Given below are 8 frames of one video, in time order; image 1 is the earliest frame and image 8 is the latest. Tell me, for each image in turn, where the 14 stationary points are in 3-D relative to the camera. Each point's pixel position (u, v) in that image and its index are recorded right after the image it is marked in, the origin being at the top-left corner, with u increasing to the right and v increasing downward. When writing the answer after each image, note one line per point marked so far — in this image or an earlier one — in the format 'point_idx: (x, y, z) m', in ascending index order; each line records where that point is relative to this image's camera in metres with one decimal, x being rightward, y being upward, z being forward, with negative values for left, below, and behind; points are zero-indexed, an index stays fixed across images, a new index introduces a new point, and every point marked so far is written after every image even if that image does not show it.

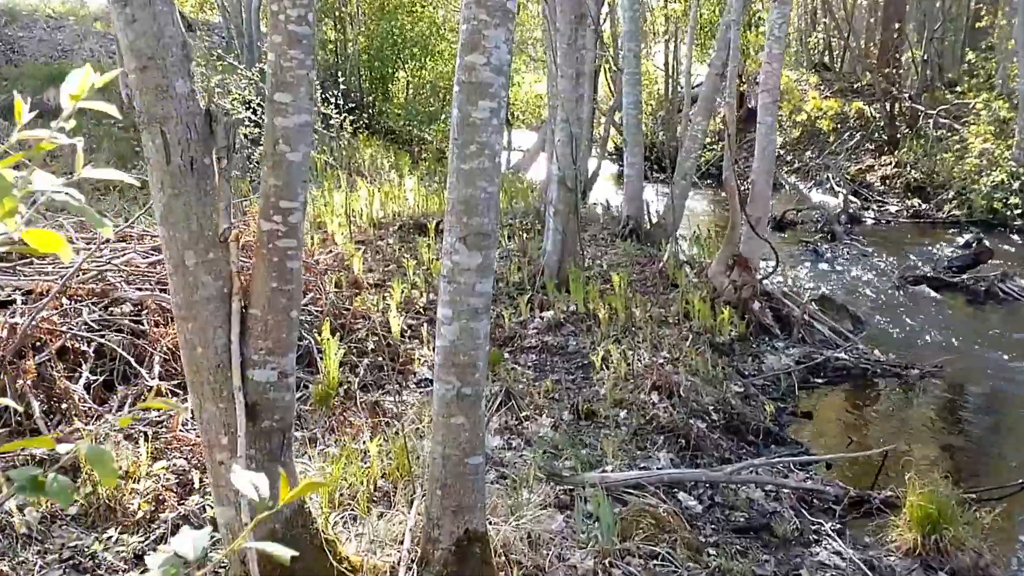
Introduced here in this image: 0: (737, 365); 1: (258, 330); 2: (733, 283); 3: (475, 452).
0: (+1.8, -0.6, +7.5) m
1: (-0.9, -0.2, +3.5) m
2: (+2.0, 0.0, +8.6) m
3: (-0.1, -0.7, +3.6) m
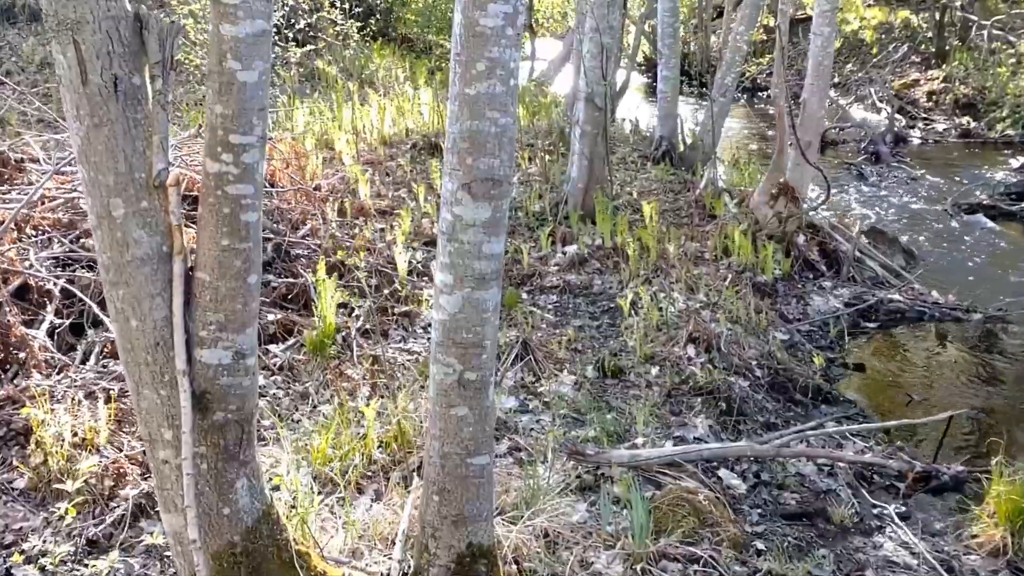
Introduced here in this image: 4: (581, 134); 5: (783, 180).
0: (+1.9, -0.2, +6.8) m
1: (-0.9, 0.0, +2.7) m
2: (+2.2, +0.6, +7.8) m
3: (-0.1, -0.5, +3.0) m
4: (+0.6, +1.3, +7.7) m
5: (+2.3, +0.9, +7.8) m
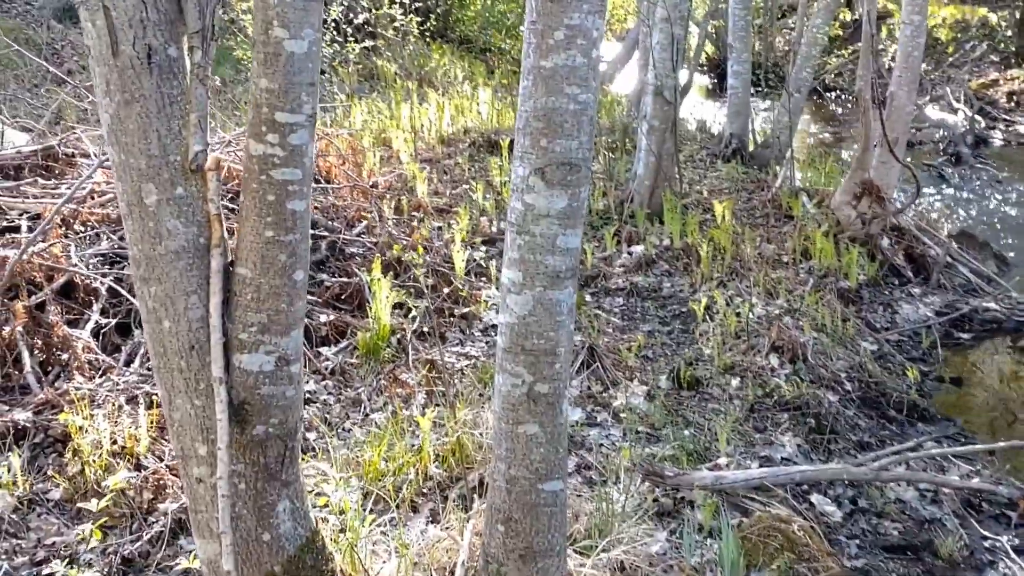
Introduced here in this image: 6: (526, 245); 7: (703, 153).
0: (+2.4, -0.2, +6.3) m
1: (-0.7, 0.0, +2.4) m
2: (+2.7, +0.6, +7.3) m
3: (+0.1, -0.5, +2.6) m
4: (+1.1, +1.2, +7.3) m
5: (+2.8, +0.9, +7.3) m
6: (0.0, +0.1, +2.6) m
7: (+2.0, +1.4, +9.9) m
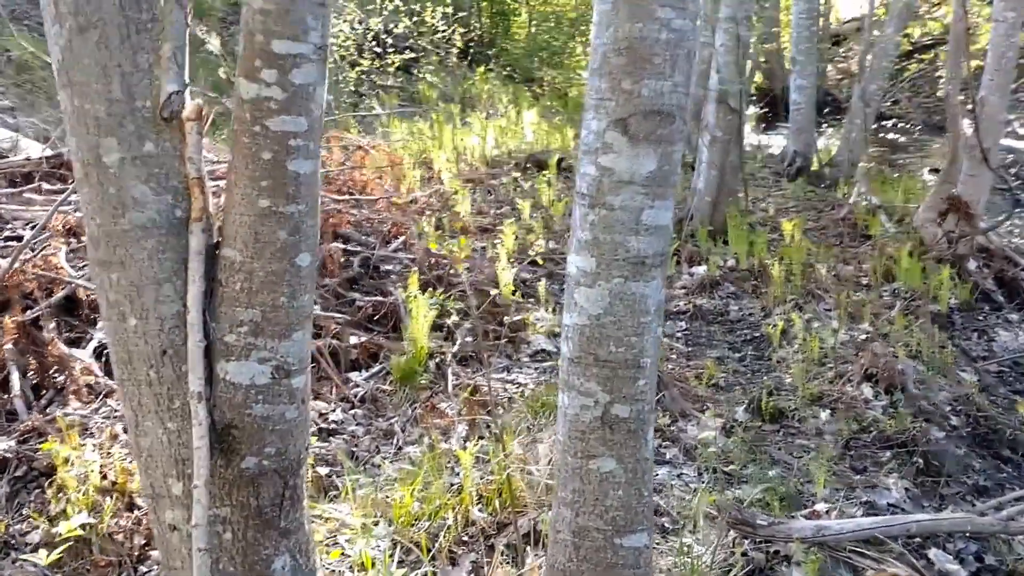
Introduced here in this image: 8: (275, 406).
0: (+2.7, -0.3, +5.6) m
1: (-0.5, 0.0, +1.9) m
2: (+3.1, +0.4, +6.6) m
3: (+0.3, -0.5, +2.0) m
4: (+1.4, +1.1, +6.7) m
5: (+3.1, +0.7, +6.6) m
6: (+0.2, +0.1, +2.0) m
7: (+2.5, +1.1, +9.2) m
8: (-0.5, -0.2, +1.9) m
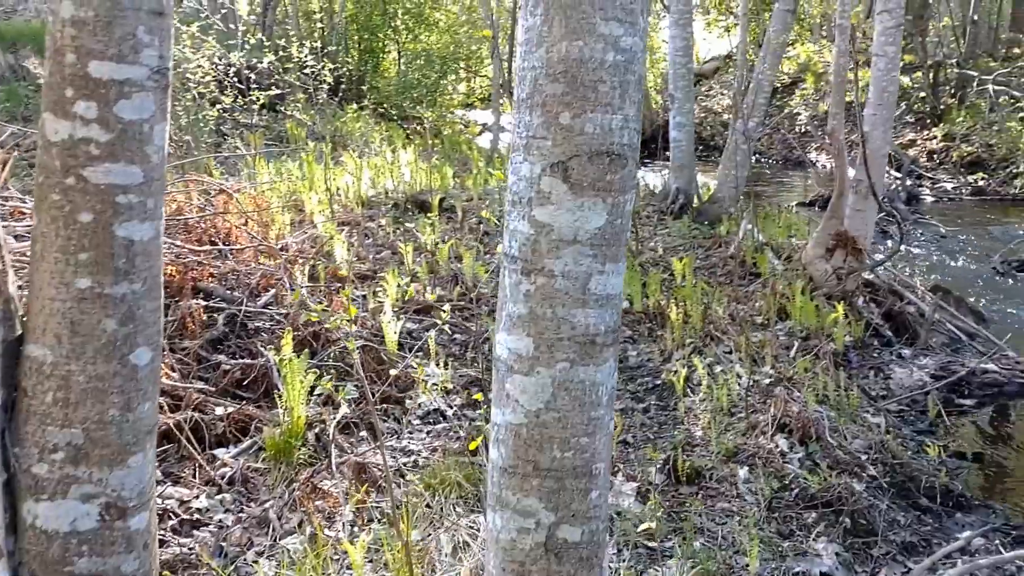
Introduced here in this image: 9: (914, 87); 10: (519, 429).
0: (+2.0, -0.6, +5.5) m
1: (-0.7, -0.2, +1.4) m
2: (+2.3, +0.1, +6.5) m
3: (+0.1, -0.6, +1.6) m
4: (+0.6, +0.8, +6.5) m
5: (+2.3, +0.4, +6.5) m
6: (0.0, 0.0, +1.6) m
7: (+1.3, +0.8, +9.1) m
8: (-0.6, -0.4, +1.4) m
9: (+7.2, +3.6, +16.7) m
10: (0.0, -0.2, +1.5) m
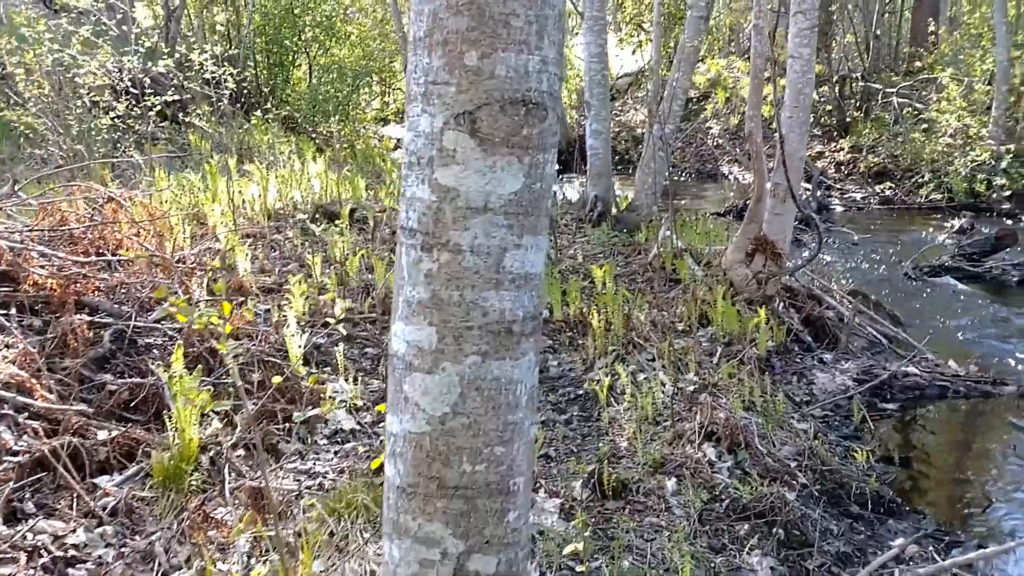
0: (+1.6, -0.6, +5.4) m
1: (-0.8, -0.1, +1.0) m
2: (+1.7, +0.1, +6.4) m
3: (0.0, -0.6, +1.3) m
4: (0.0, +0.7, +6.2) m
5: (+1.7, +0.4, +6.5) m
6: (-0.1, 0.0, +1.4) m
7: (+0.5, +0.6, +8.9) m
8: (-0.7, -0.4, +1.1) m
9: (+5.6, +3.4, +17.0) m
10: (-0.1, -0.2, +1.3) m
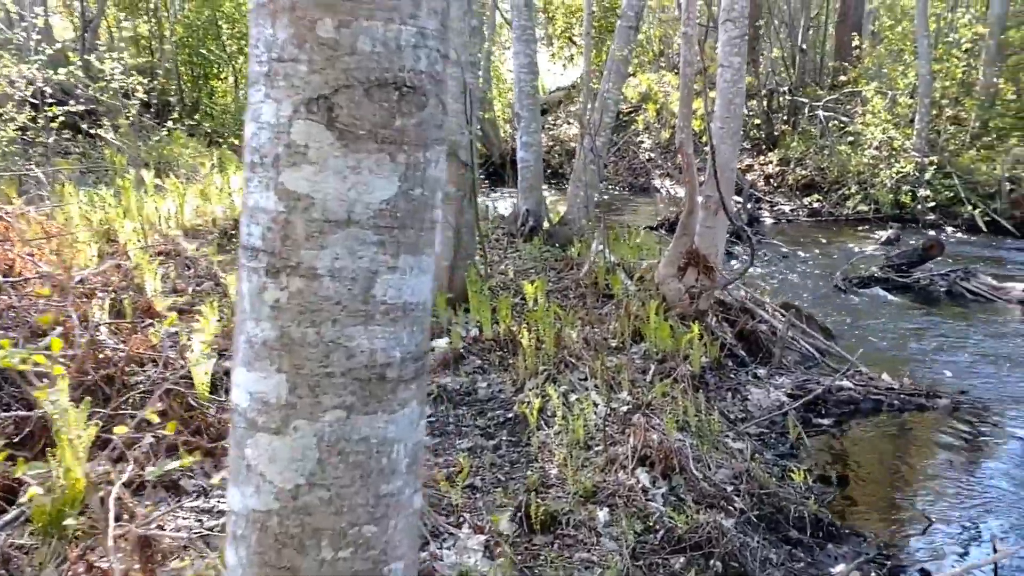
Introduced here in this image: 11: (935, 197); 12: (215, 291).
0: (+1.2, -0.7, +5.2) m
1: (-0.9, -0.2, +0.7) m
2: (+1.2, 0.0, +6.3) m
3: (-0.1, -0.7, +1.0) m
4: (-0.5, +0.6, +6.0) m
5: (+1.2, +0.3, +6.3) m
6: (-0.2, 0.0, +1.1) m
7: (-0.1, +0.5, +8.7) m
8: (-0.8, -0.4, +0.8) m
9: (+4.4, +3.2, +17.2) m
10: (-0.3, -0.2, +1.0) m
11: (+5.9, +1.3, +12.9) m
12: (-2.0, 0.0, +6.2) m
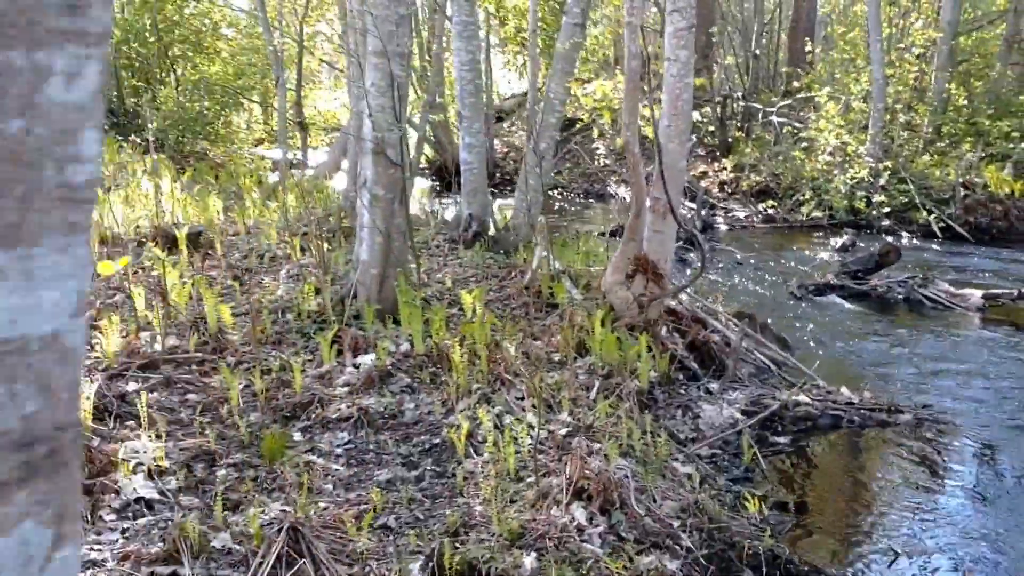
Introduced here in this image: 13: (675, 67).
0: (+0.8, -0.7, +4.8) m
1: (-1.1, -0.2, +0.2) m
2: (+0.8, -0.1, +5.9) m
3: (-0.3, -0.7, +0.6) m
4: (-0.9, +0.5, +5.5) m
5: (+0.8, +0.2, +5.9) m
6: (-0.4, 0.0, +0.6) m
7: (-0.7, +0.4, +8.2) m
8: (-1.0, -0.4, +0.3) m
9: (+3.5, +3.1, +16.9) m
10: (-0.4, -0.3, +0.5) m
11: (+5.2, +1.2, +12.7) m
12: (-2.4, -0.1, +5.6) m
13: (+1.0, +1.3, +5.5) m
